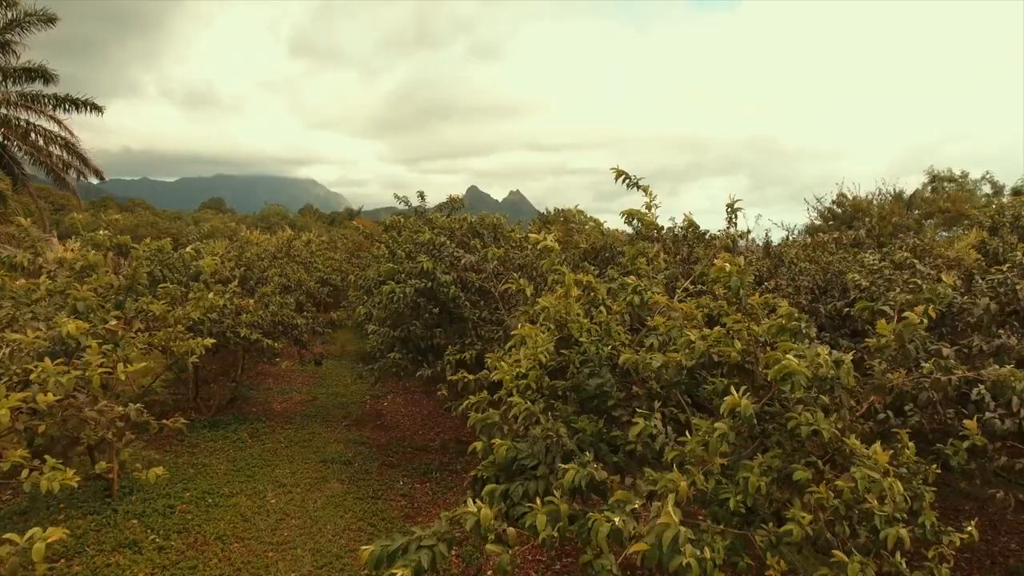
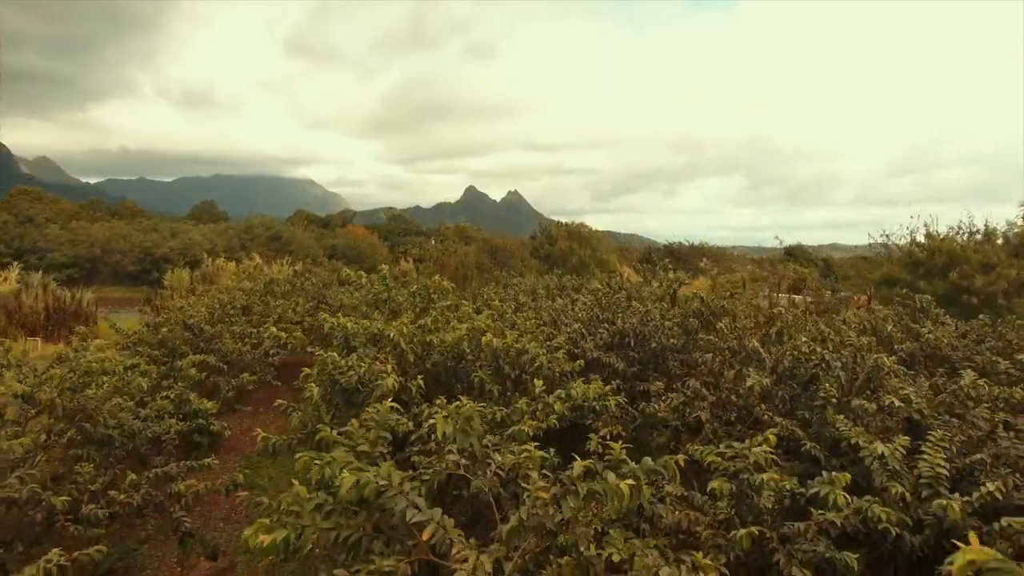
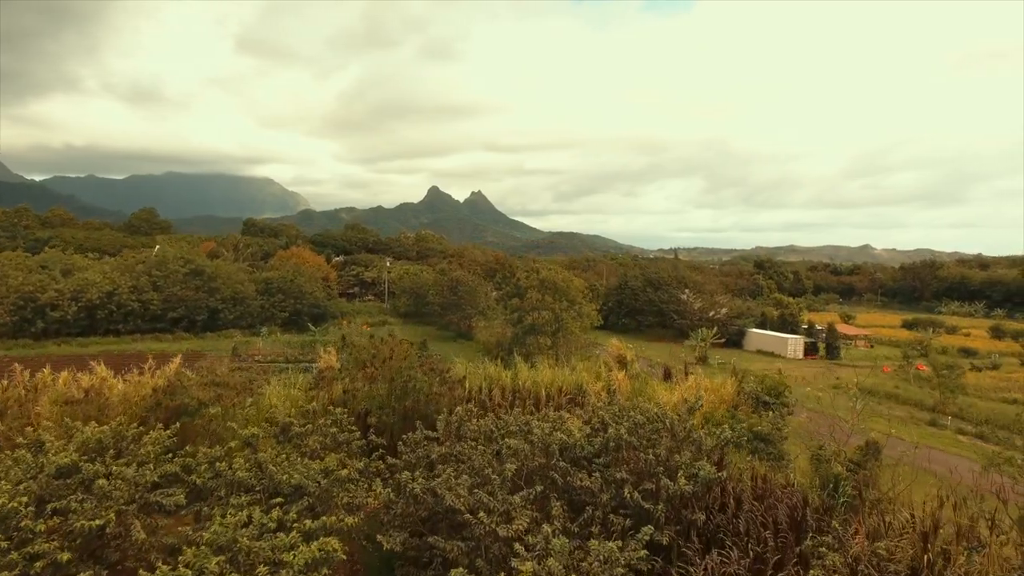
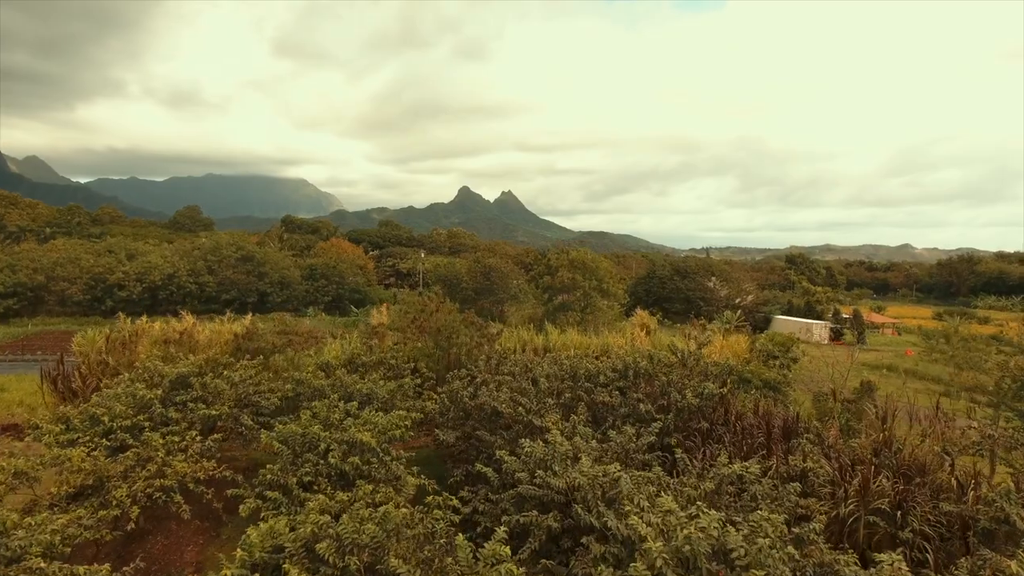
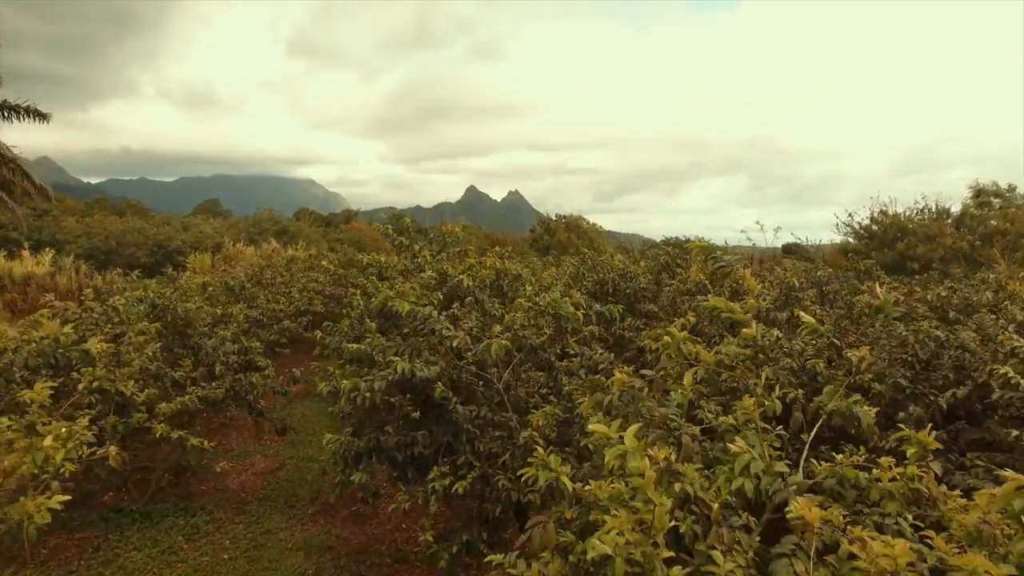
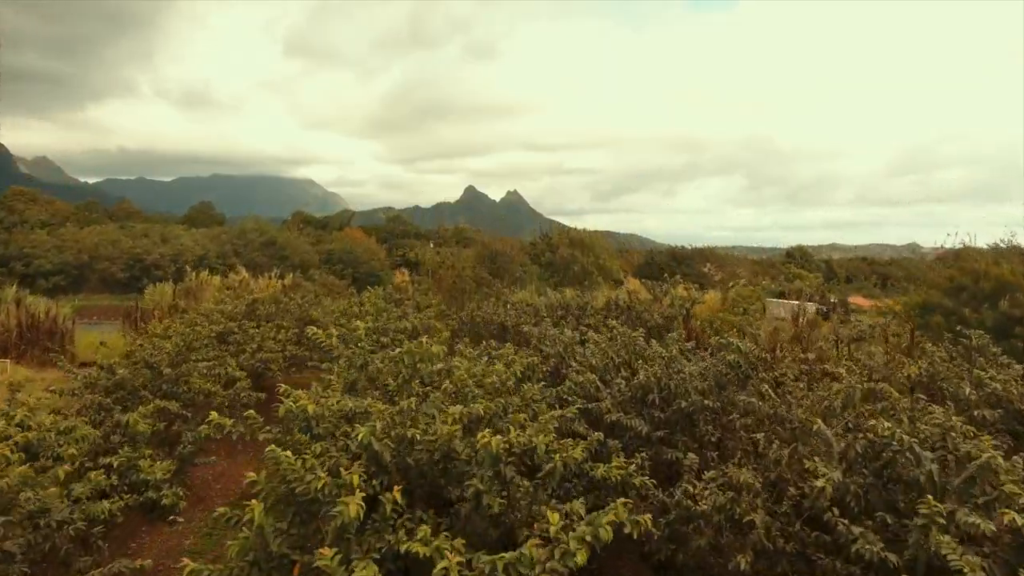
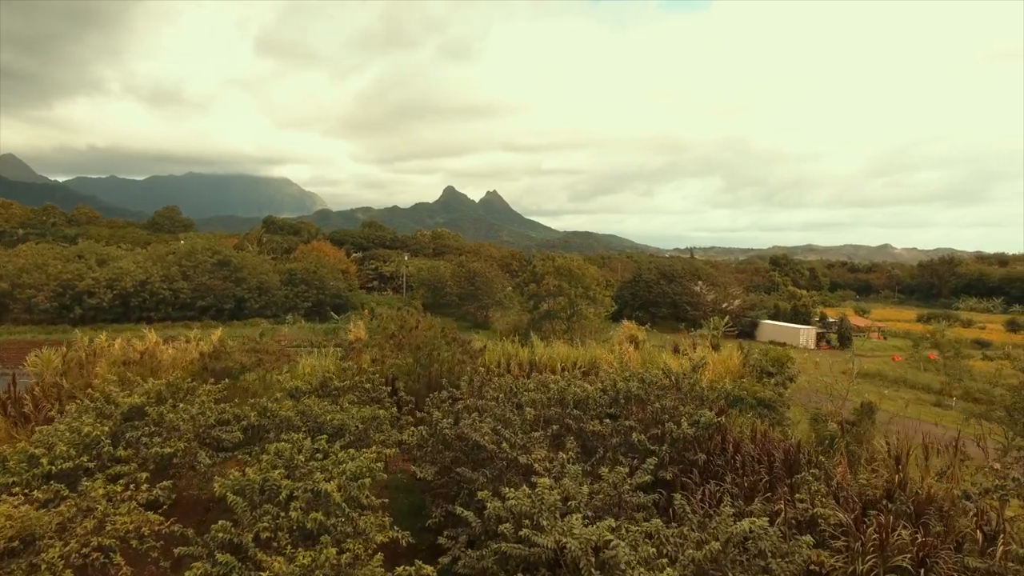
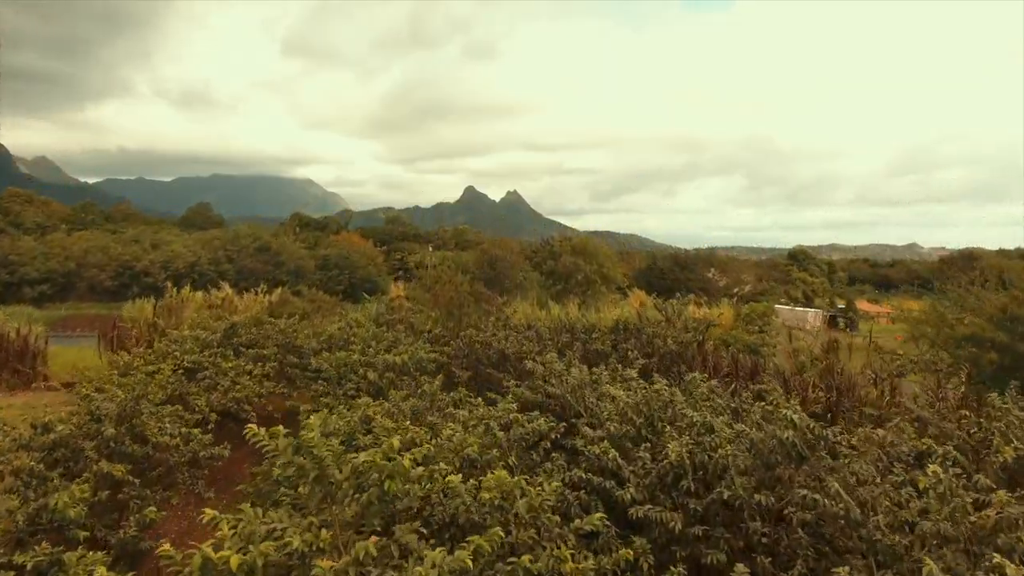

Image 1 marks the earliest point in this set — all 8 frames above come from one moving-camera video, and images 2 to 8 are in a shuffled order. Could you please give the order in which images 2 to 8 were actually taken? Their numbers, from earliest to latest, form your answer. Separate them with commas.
5, 2, 6, 8, 4, 7, 3
